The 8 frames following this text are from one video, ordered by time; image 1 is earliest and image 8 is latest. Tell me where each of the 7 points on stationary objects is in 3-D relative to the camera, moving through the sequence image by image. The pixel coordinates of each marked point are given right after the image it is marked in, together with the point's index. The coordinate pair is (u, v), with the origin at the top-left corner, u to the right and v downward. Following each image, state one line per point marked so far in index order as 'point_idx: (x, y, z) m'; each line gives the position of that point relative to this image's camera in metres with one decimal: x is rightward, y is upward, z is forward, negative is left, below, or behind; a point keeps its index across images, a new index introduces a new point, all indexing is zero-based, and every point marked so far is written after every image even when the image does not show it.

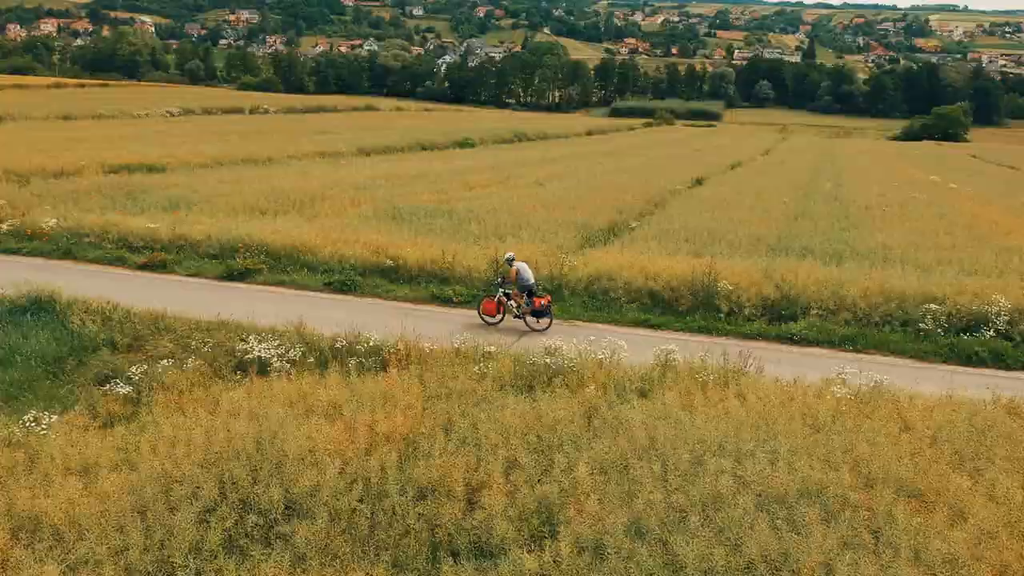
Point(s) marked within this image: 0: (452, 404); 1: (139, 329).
0: (-0.6, -1.2, +10.6) m
1: (-5.3, -0.6, +14.3) m
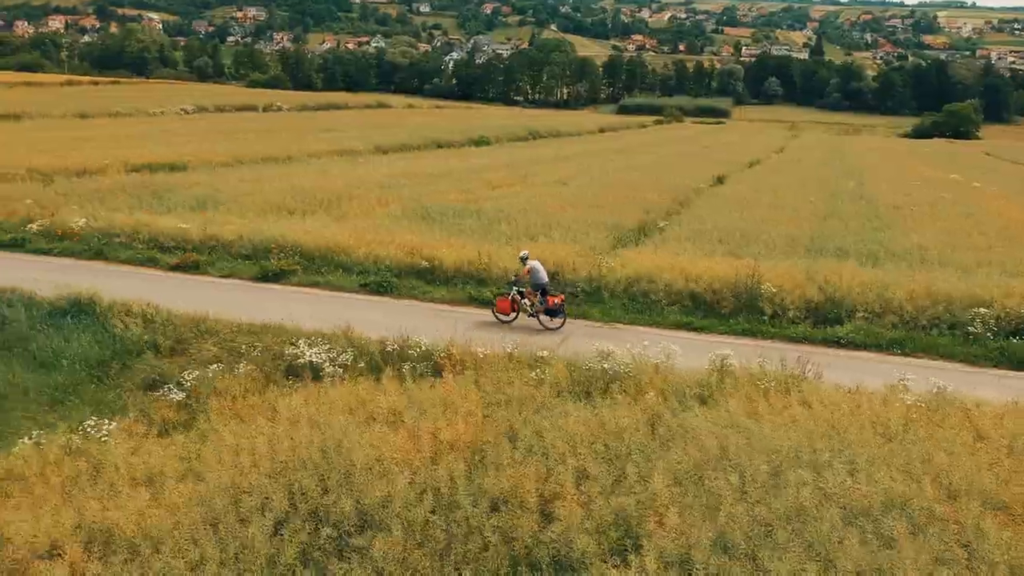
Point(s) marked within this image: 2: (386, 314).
0: (0.0, -1.3, +10.4) m
1: (-4.6, -0.6, +14.1) m
2: (-2.2, -0.4, +16.9) m
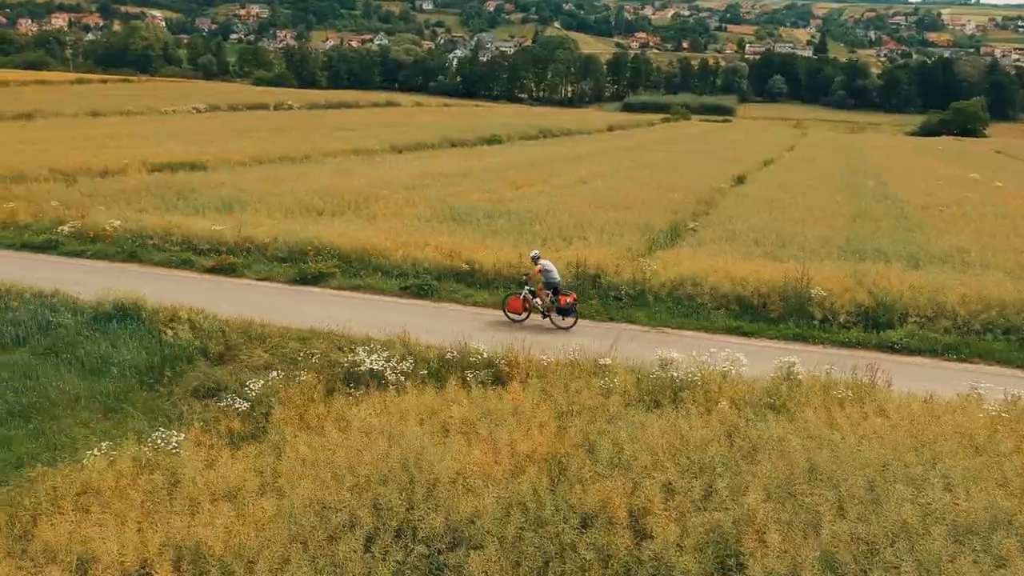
0: (+0.8, -1.4, +10.1) m
1: (-3.9, -0.7, +13.9) m
2: (-1.4, -0.5, +16.6) m
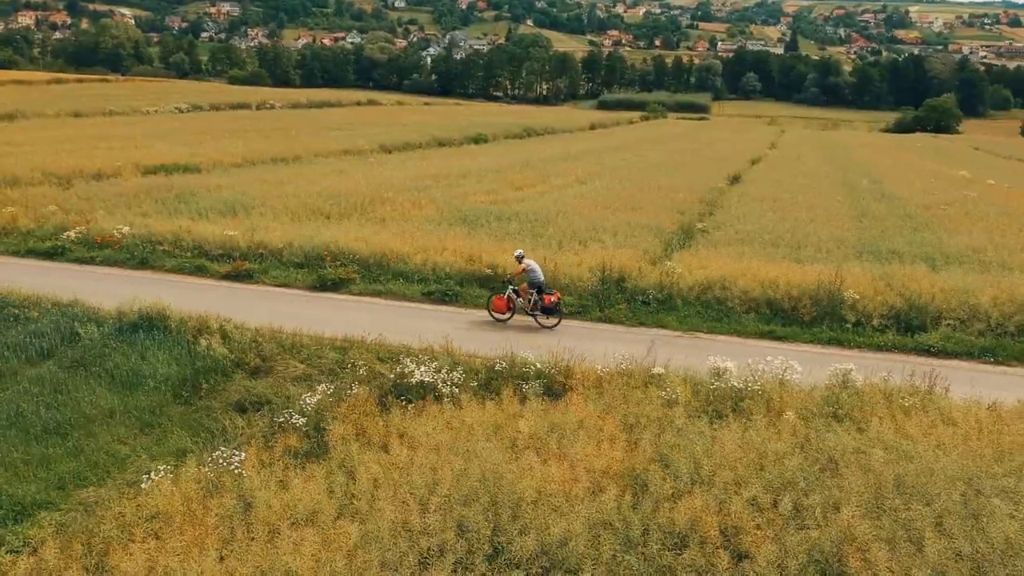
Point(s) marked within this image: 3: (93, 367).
0: (+1.4, -1.4, +9.9) m
1: (-3.3, -0.8, +13.5) m
2: (-0.9, -0.6, +16.3) m
3: (-5.5, -1.0, +13.3) m
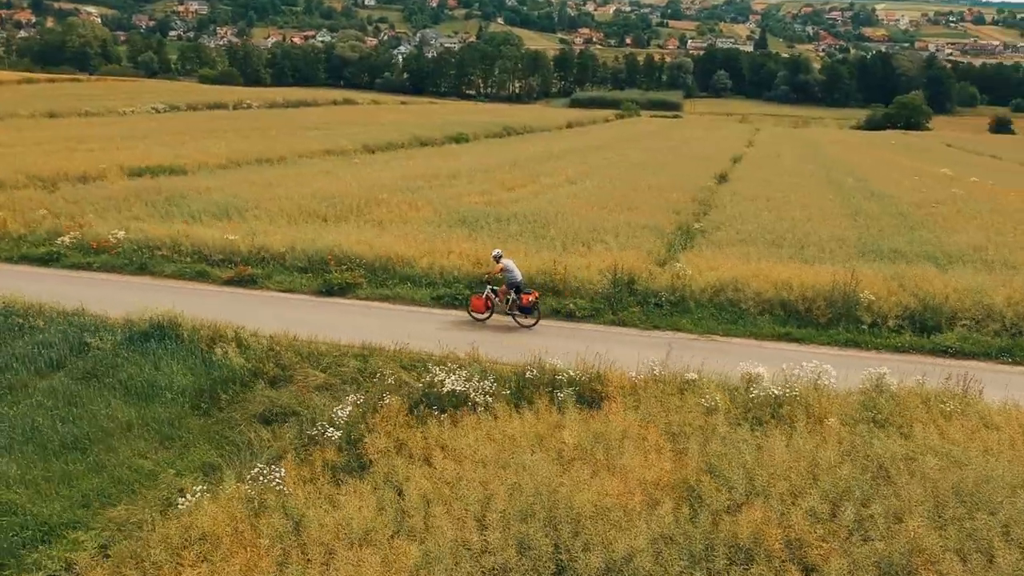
0: (+1.9, -1.5, +9.7) m
1: (-3.0, -0.9, +13.2) m
2: (-0.7, -0.6, +16.1) m
3: (-5.2, -1.2, +12.9) m
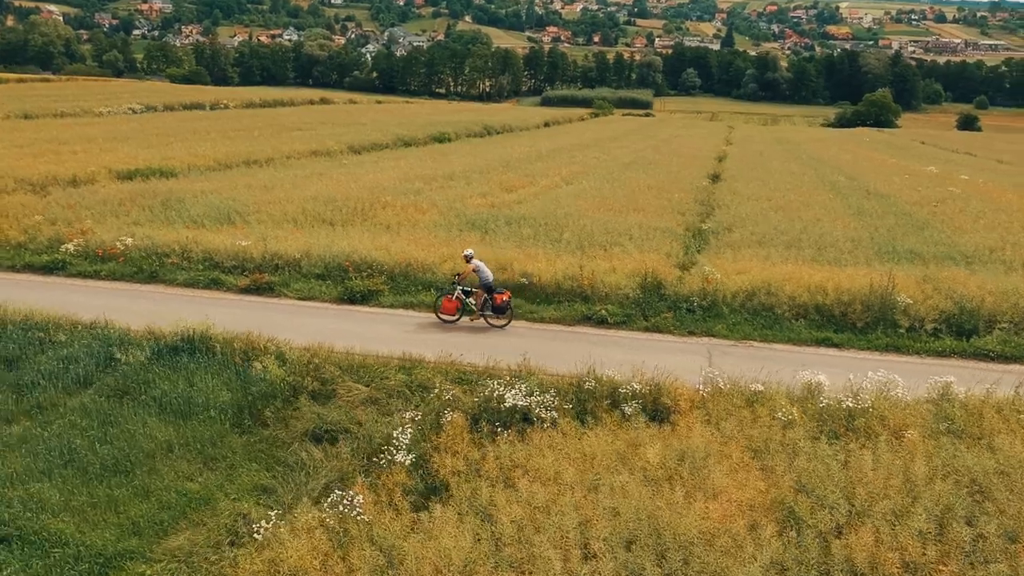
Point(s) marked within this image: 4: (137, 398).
0: (+2.6, -1.6, +9.4) m
1: (-2.4, -1.0, +12.7) m
2: (-0.2, -0.8, +15.6) m
3: (-4.6, -1.3, +12.3) m
4: (-4.6, -1.3, +12.3) m
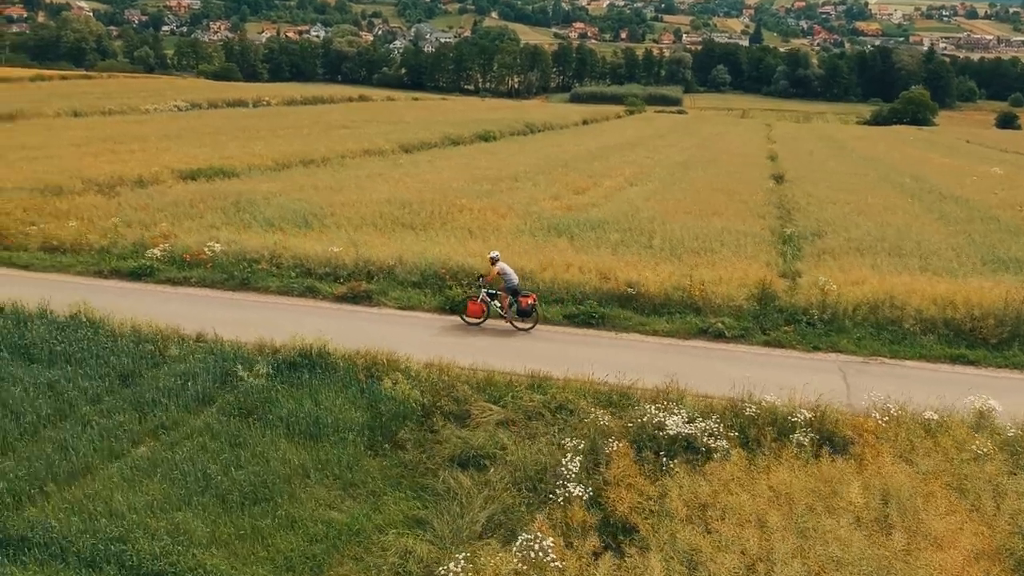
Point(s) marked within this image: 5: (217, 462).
0: (+4.2, -1.8, +8.6) m
1: (-0.7, -1.2, +12.1) m
2: (+1.6, -0.9, +15.0) m
3: (-2.9, -1.5, +11.8) m
4: (-2.9, -1.5, +11.7) m
5: (-3.2, -1.8, +10.7) m
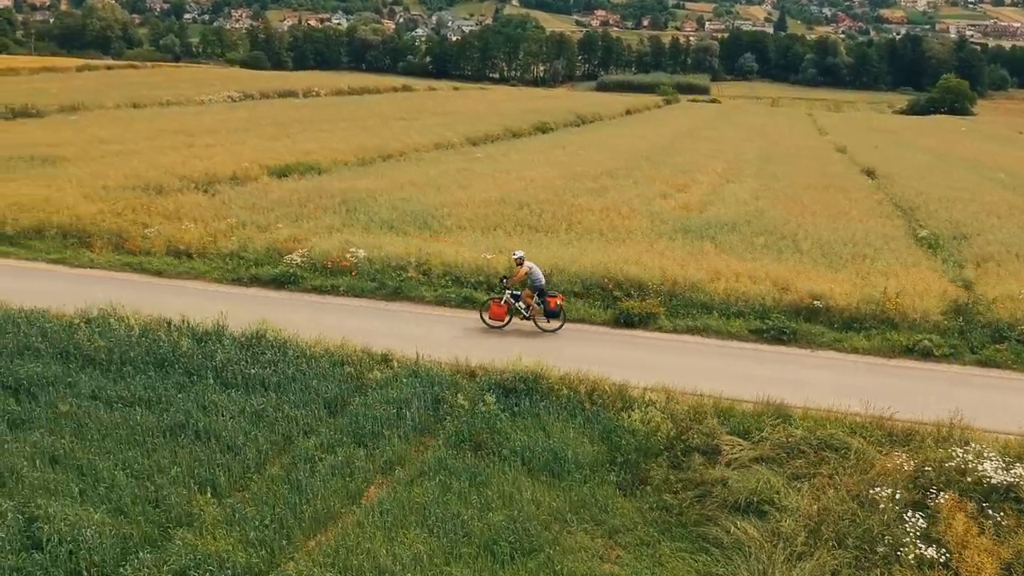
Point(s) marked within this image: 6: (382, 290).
0: (+6.9, -2.1, +7.6) m
1: (+2.0, -1.5, +11.1) m
2: (+4.4, -1.2, +13.9) m
3: (-0.2, -1.7, +10.8) m
4: (-0.2, -1.8, +10.7) m
5: (-0.5, -2.1, +9.7) m
6: (-2.3, 0.0, +17.1) m
